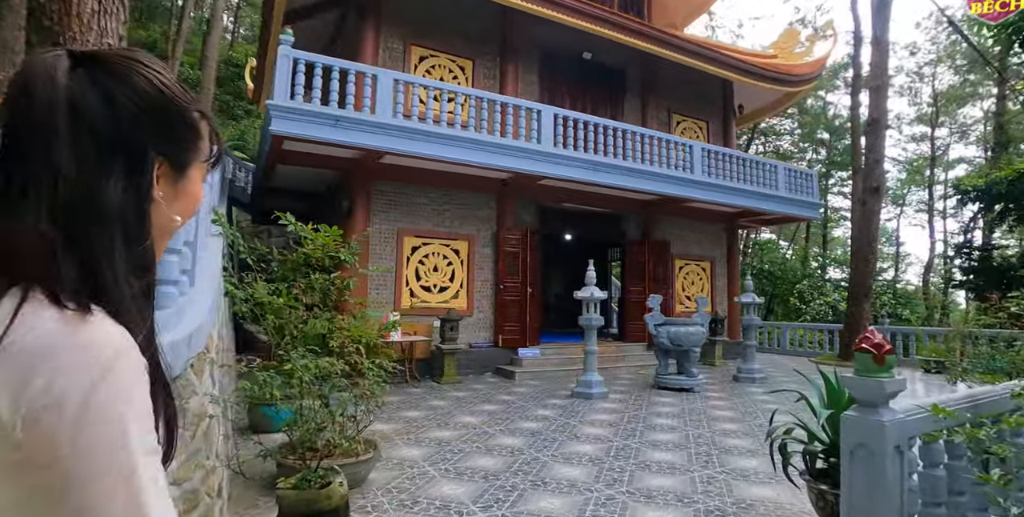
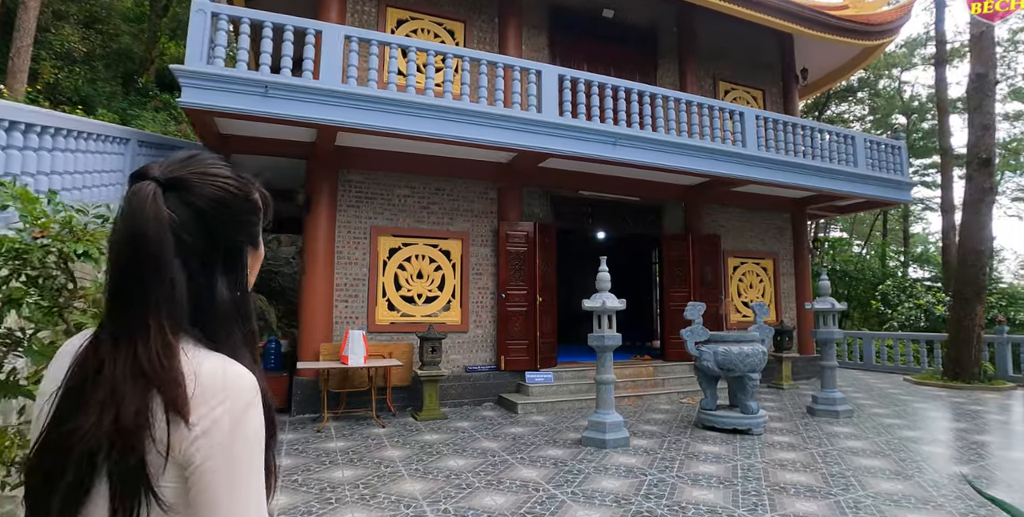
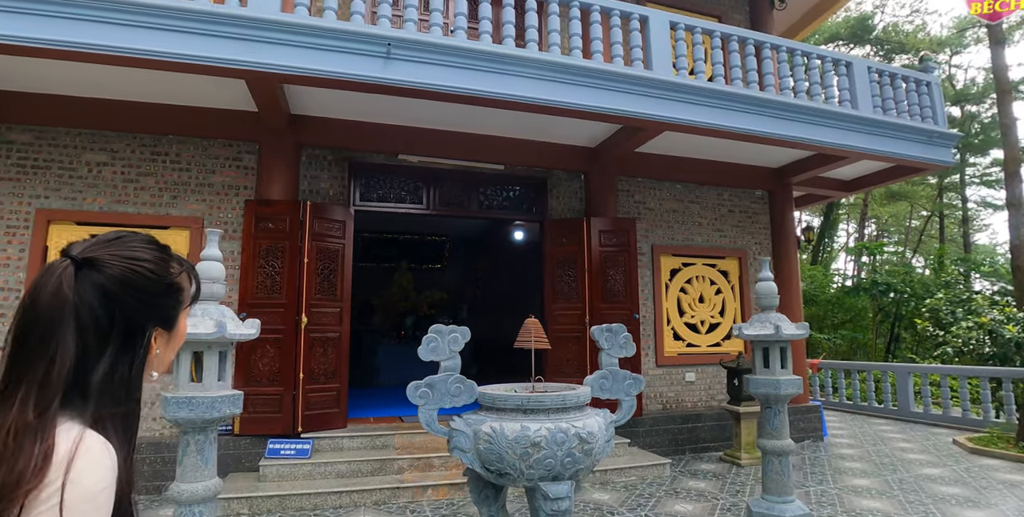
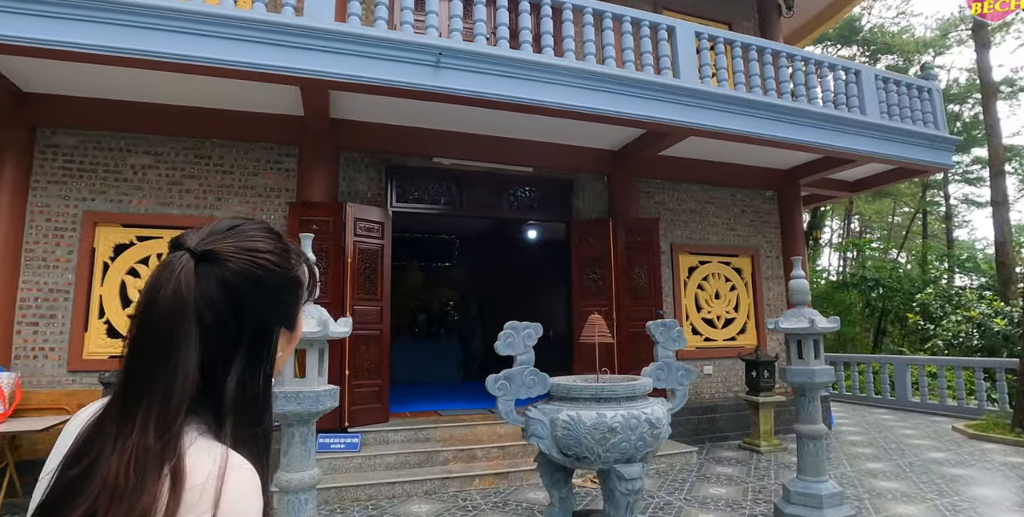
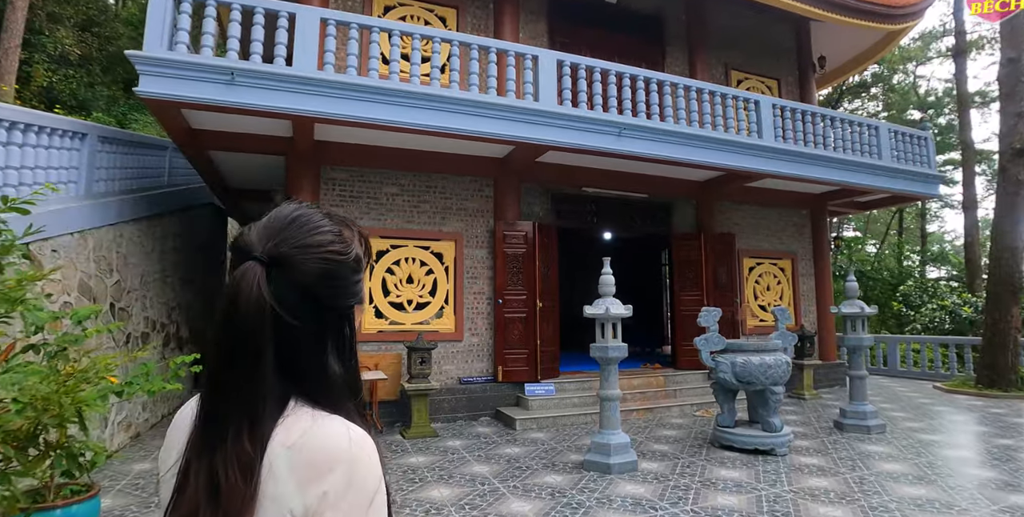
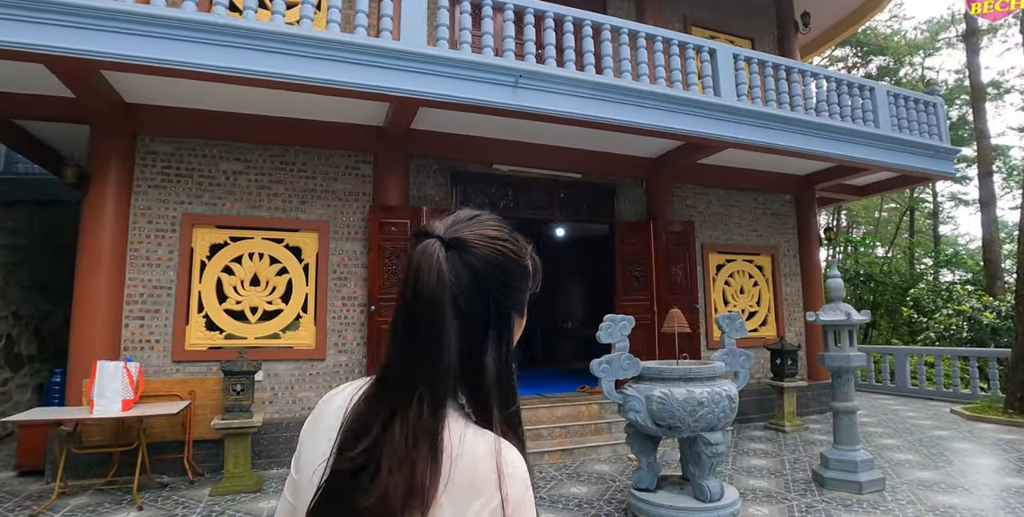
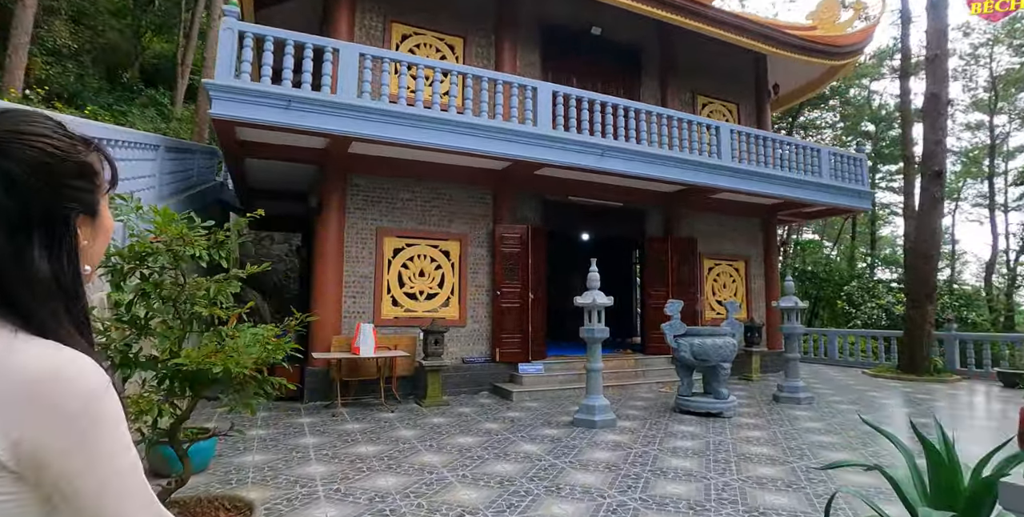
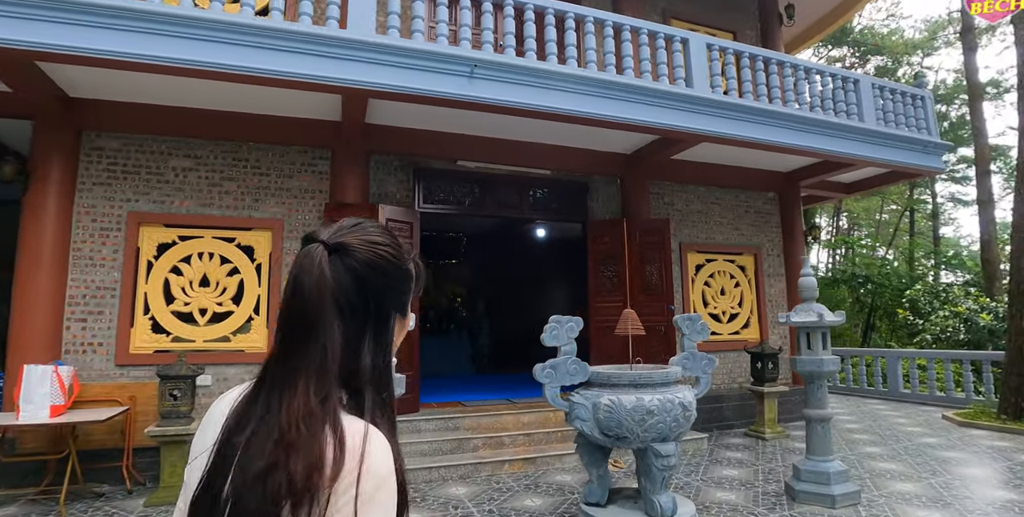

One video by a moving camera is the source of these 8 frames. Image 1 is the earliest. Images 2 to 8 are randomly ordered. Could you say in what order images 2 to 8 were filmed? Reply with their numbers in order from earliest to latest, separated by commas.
7, 2, 5, 6, 8, 4, 3
